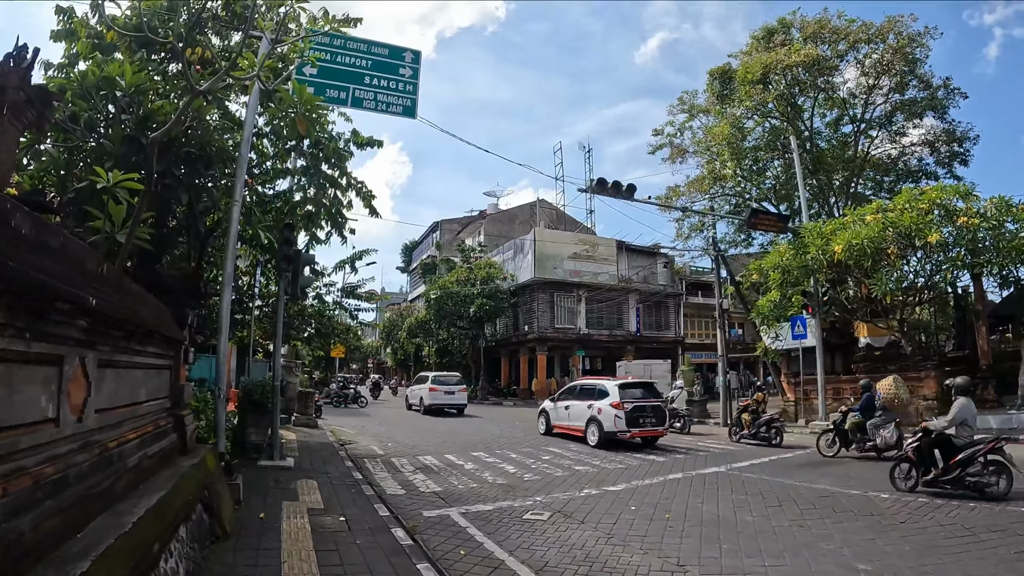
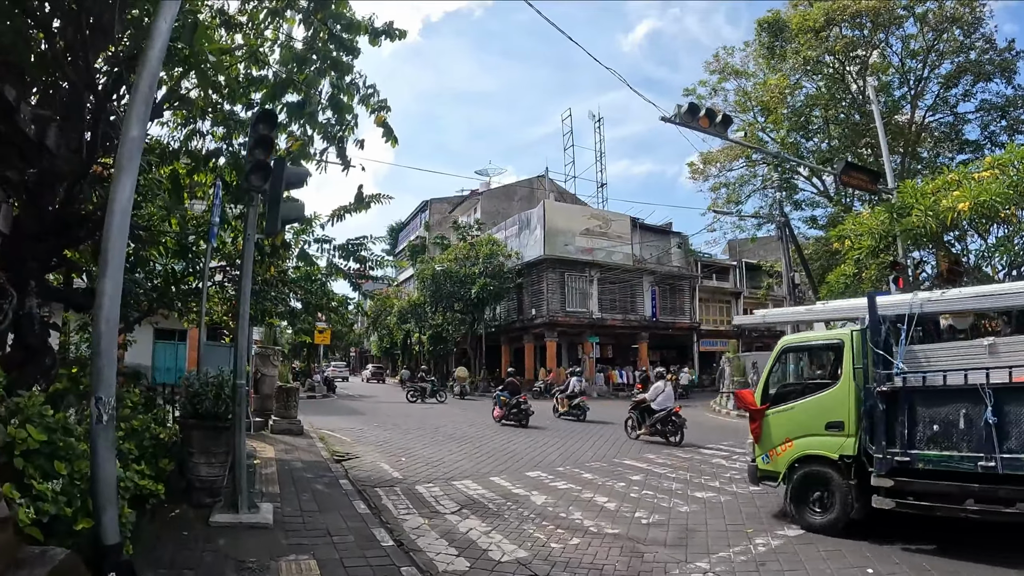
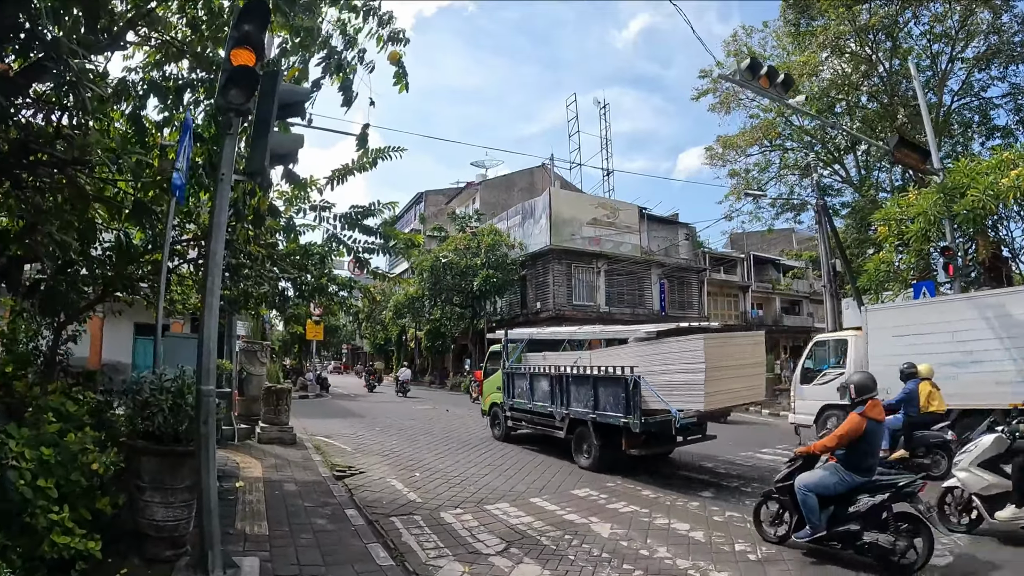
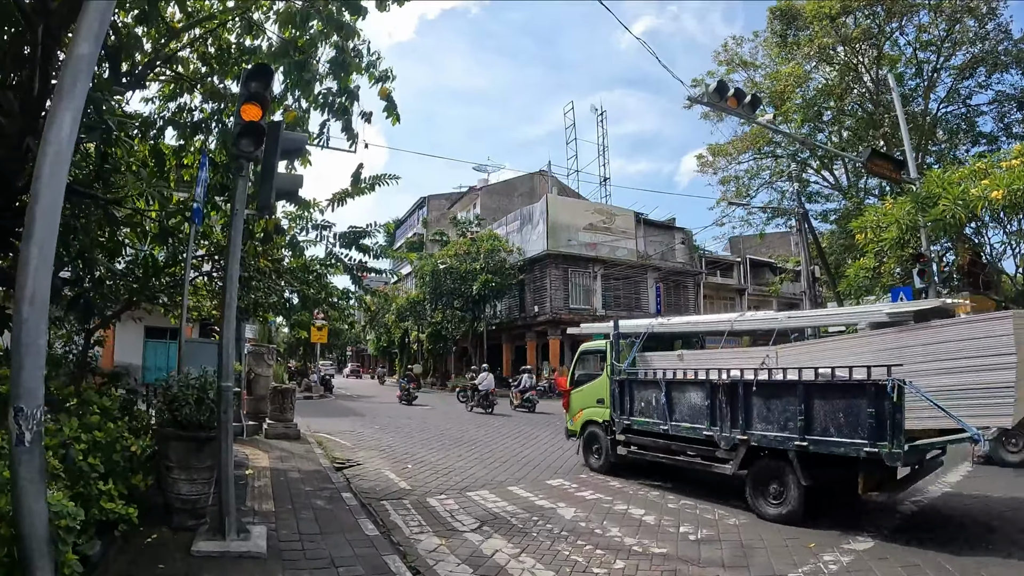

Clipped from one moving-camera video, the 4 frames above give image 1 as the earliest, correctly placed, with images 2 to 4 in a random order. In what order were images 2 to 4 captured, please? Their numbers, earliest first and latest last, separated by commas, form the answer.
2, 4, 3
